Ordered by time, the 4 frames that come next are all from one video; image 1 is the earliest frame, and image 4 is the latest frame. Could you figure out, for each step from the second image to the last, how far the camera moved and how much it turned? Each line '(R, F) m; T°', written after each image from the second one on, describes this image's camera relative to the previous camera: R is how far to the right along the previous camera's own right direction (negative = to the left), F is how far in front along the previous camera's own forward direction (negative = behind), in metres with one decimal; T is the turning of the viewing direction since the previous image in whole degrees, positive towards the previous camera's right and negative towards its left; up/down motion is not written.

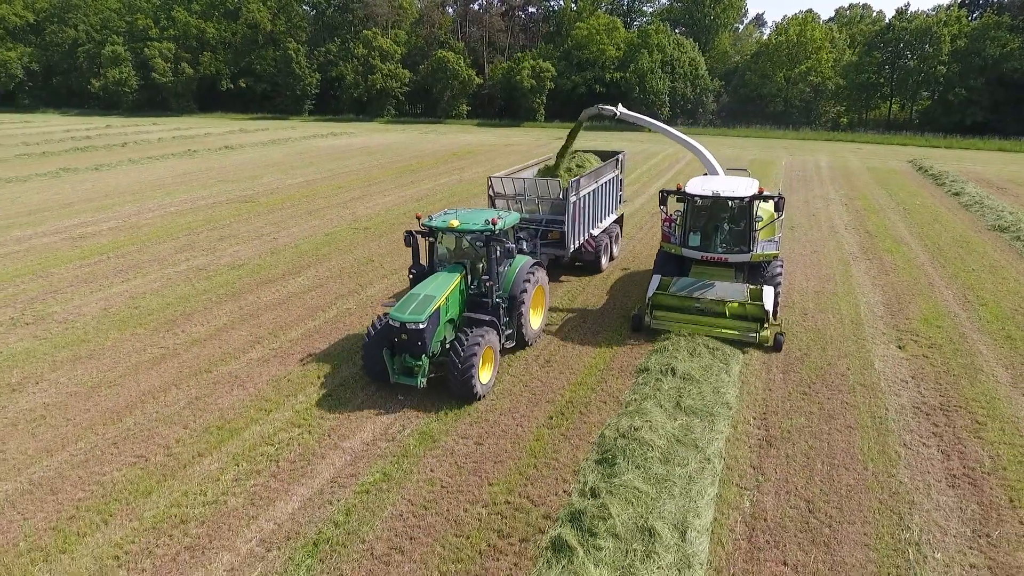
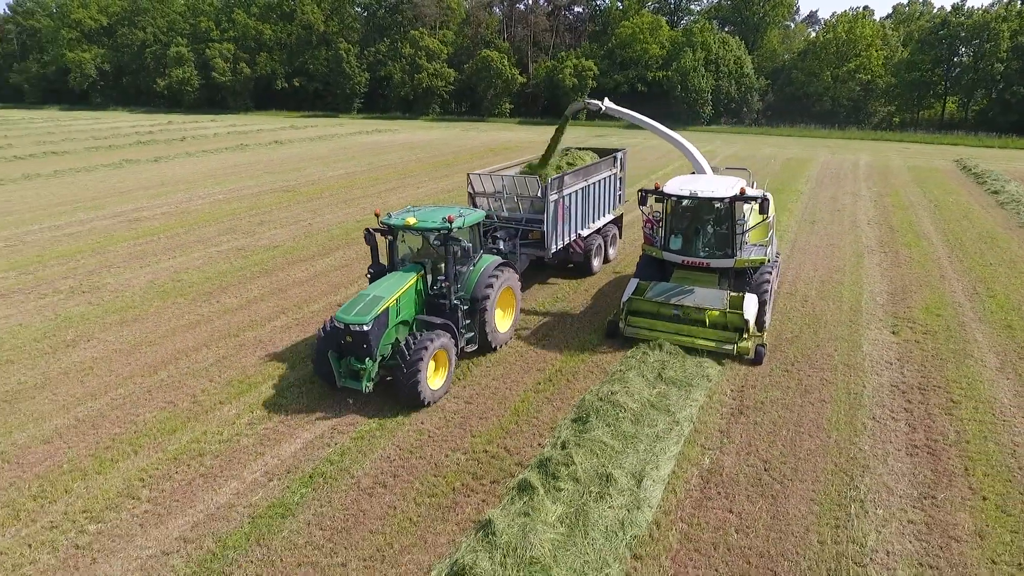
(+0.7, -0.5) m; -4°
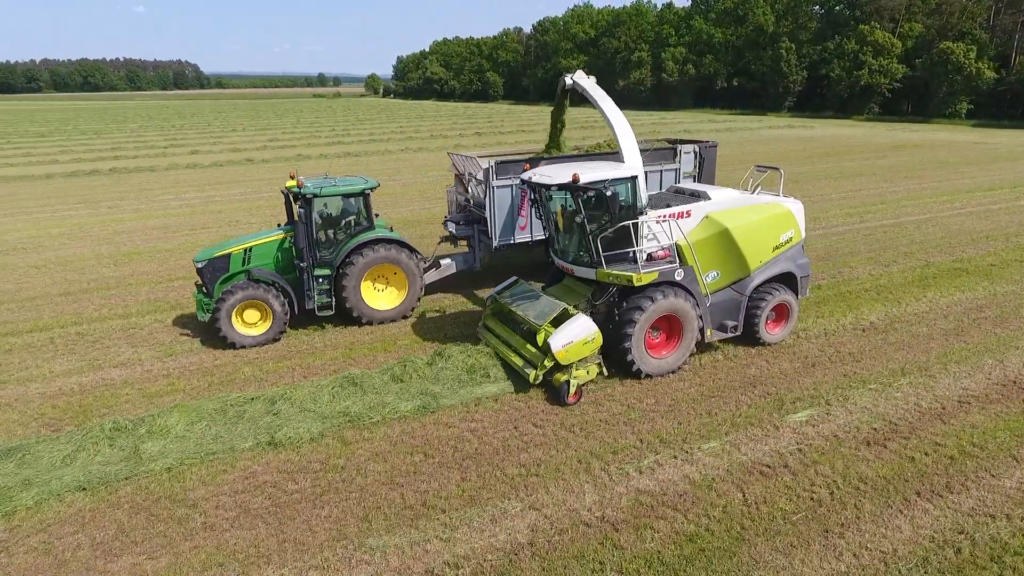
(+3.8, -2.0) m; -37°
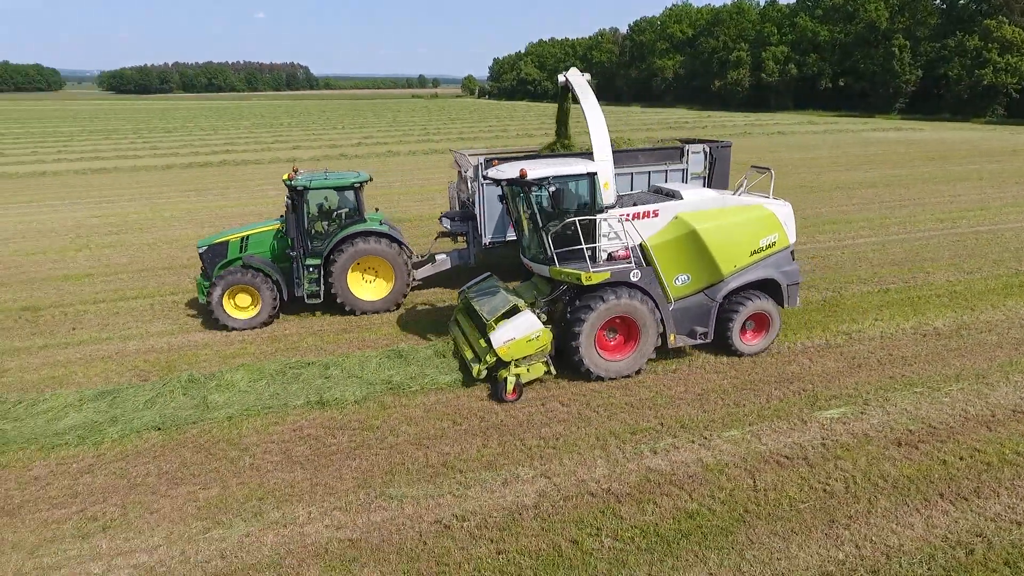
(+0.5, -0.2) m; -8°
